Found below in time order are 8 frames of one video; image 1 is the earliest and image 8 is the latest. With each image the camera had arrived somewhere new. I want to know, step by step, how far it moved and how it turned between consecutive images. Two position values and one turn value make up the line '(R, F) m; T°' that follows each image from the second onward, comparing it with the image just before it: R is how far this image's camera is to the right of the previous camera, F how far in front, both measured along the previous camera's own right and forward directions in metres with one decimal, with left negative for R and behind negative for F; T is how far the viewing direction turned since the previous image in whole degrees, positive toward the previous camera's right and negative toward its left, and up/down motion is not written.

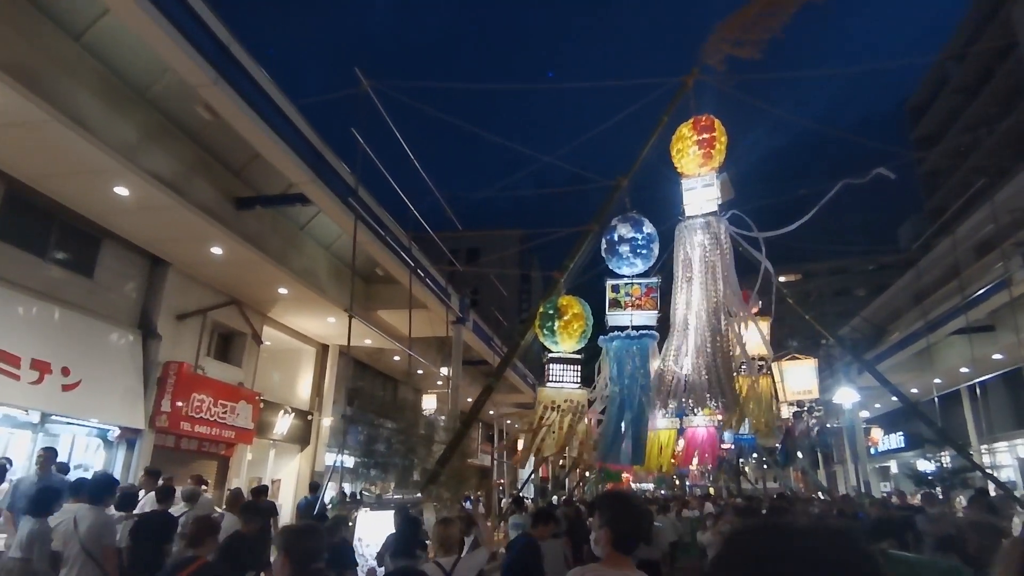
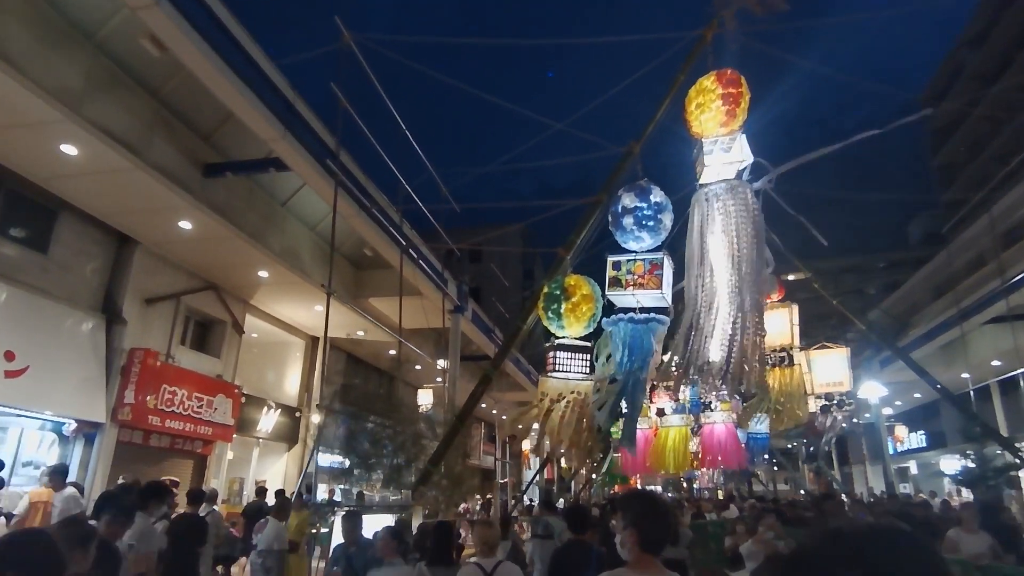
(0.0, +0.7) m; 0°
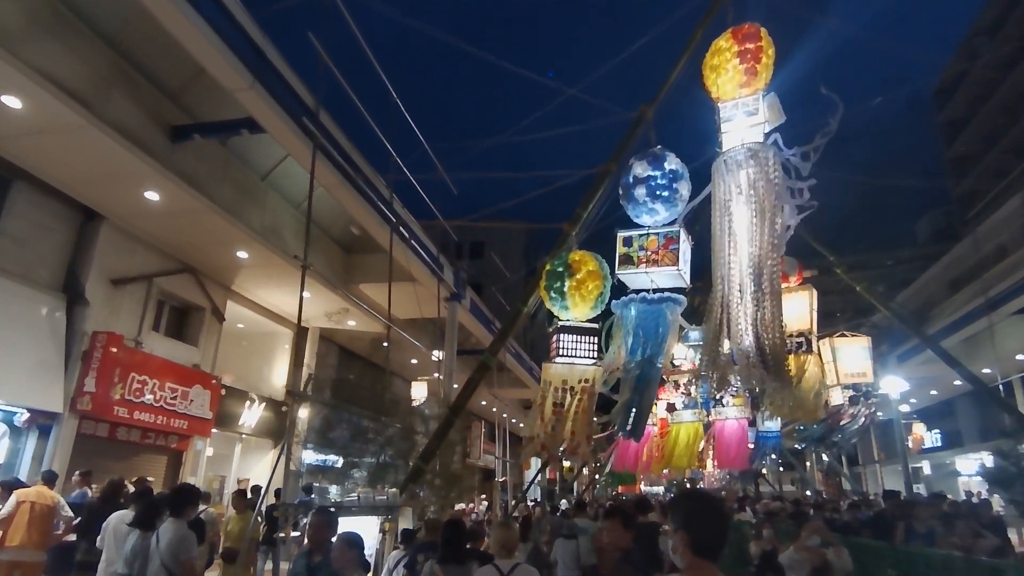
(0.0, +0.6) m; 0°
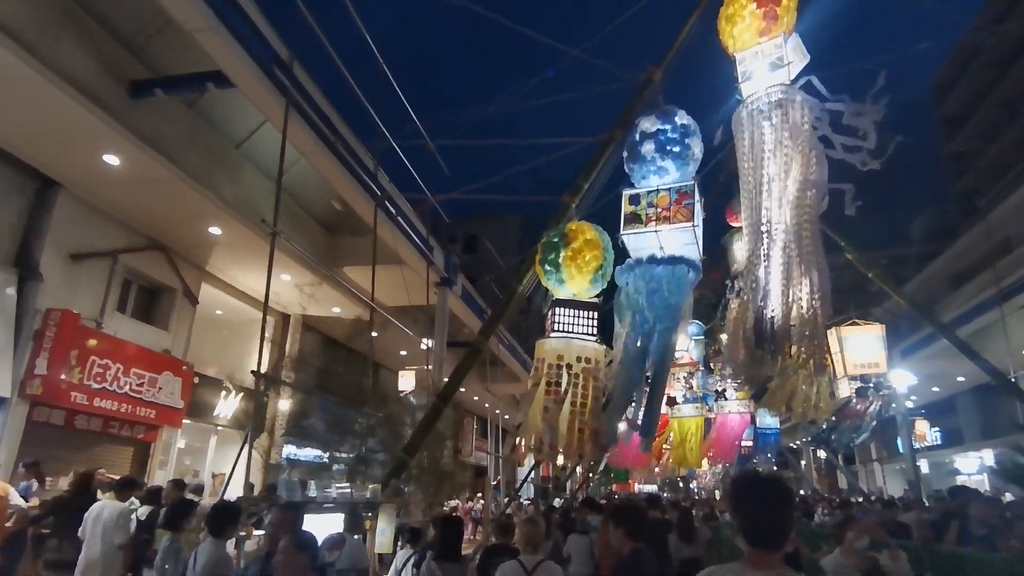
(0.0, +0.5) m; +1°
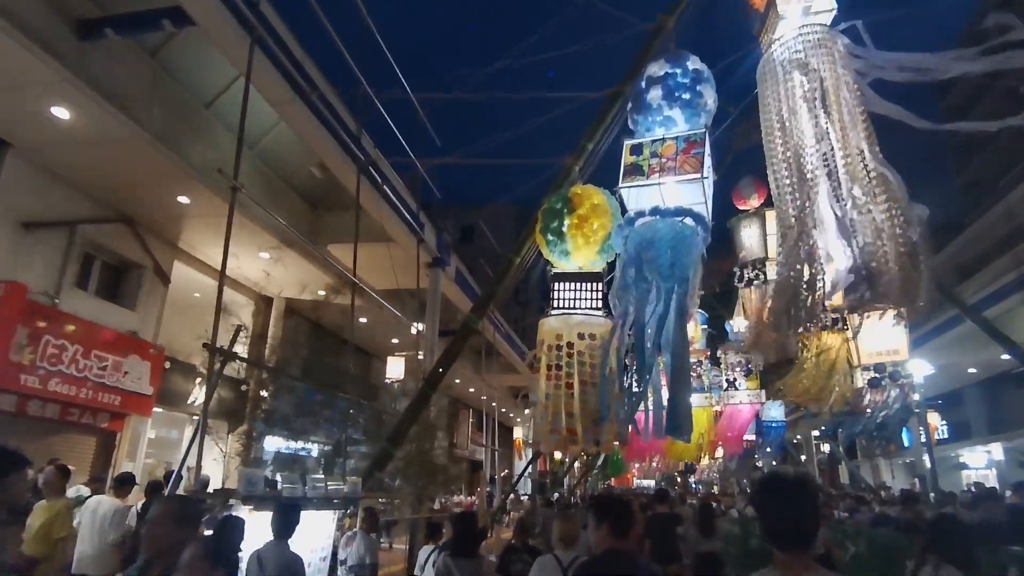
(0.0, +0.5) m; 0°
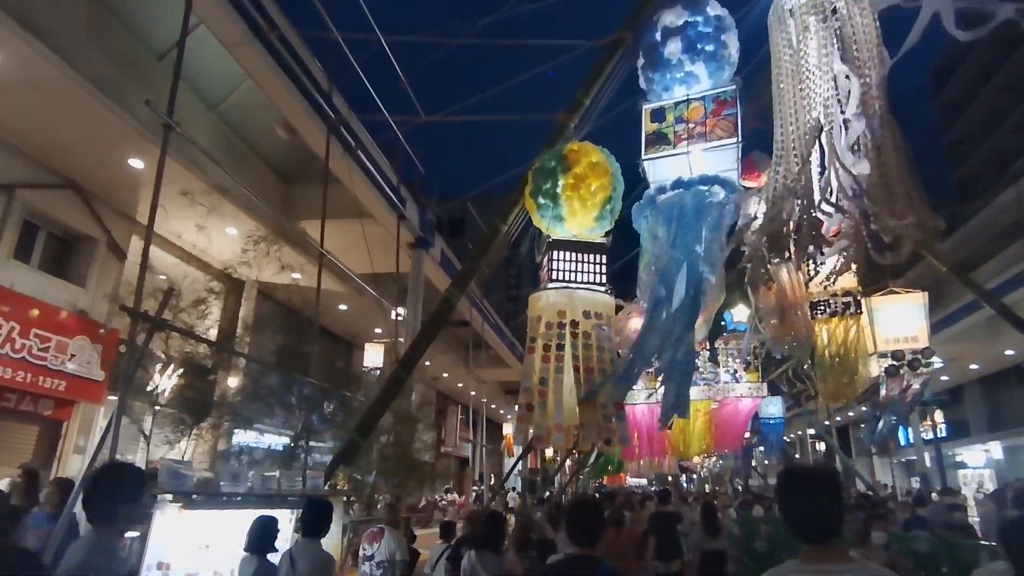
(+0.1, +0.5) m; +1°
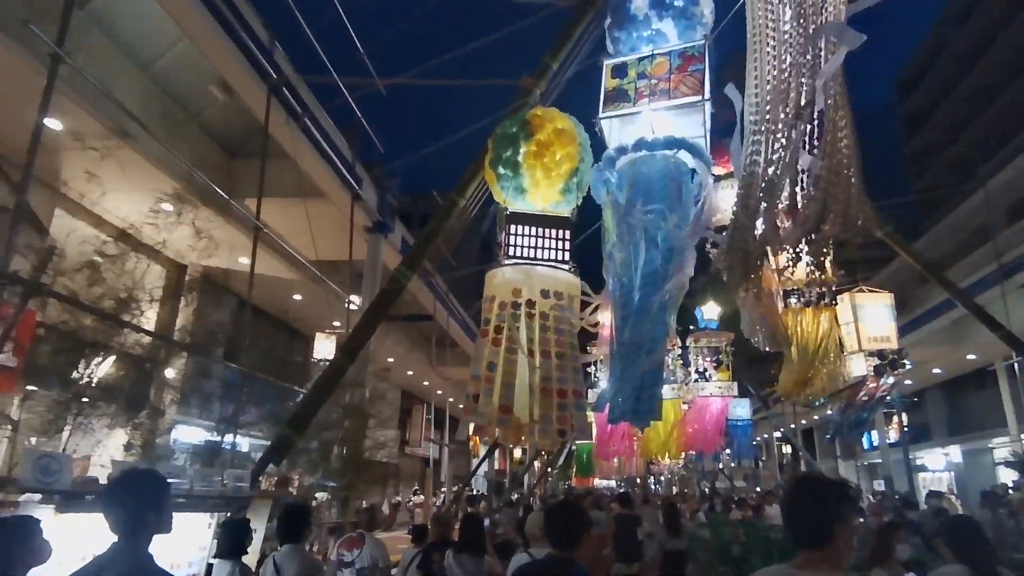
(+0.1, +0.4) m; +3°
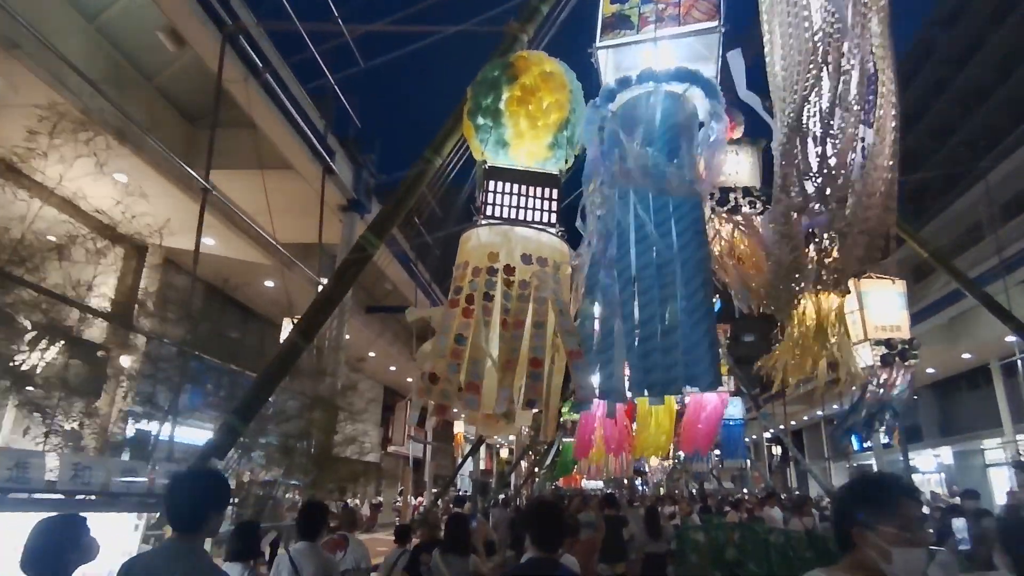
(+0.1, +0.5) m; +1°
